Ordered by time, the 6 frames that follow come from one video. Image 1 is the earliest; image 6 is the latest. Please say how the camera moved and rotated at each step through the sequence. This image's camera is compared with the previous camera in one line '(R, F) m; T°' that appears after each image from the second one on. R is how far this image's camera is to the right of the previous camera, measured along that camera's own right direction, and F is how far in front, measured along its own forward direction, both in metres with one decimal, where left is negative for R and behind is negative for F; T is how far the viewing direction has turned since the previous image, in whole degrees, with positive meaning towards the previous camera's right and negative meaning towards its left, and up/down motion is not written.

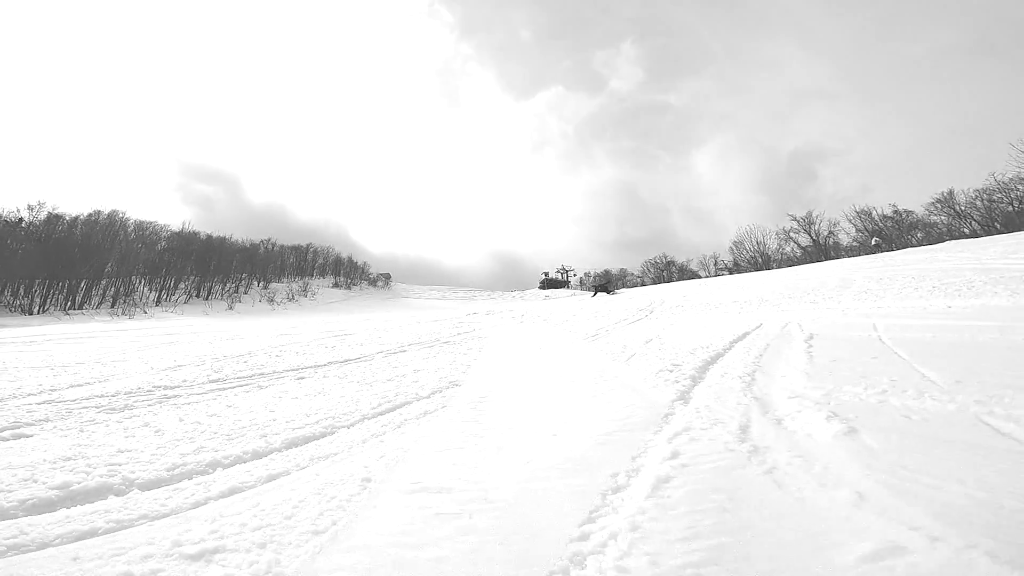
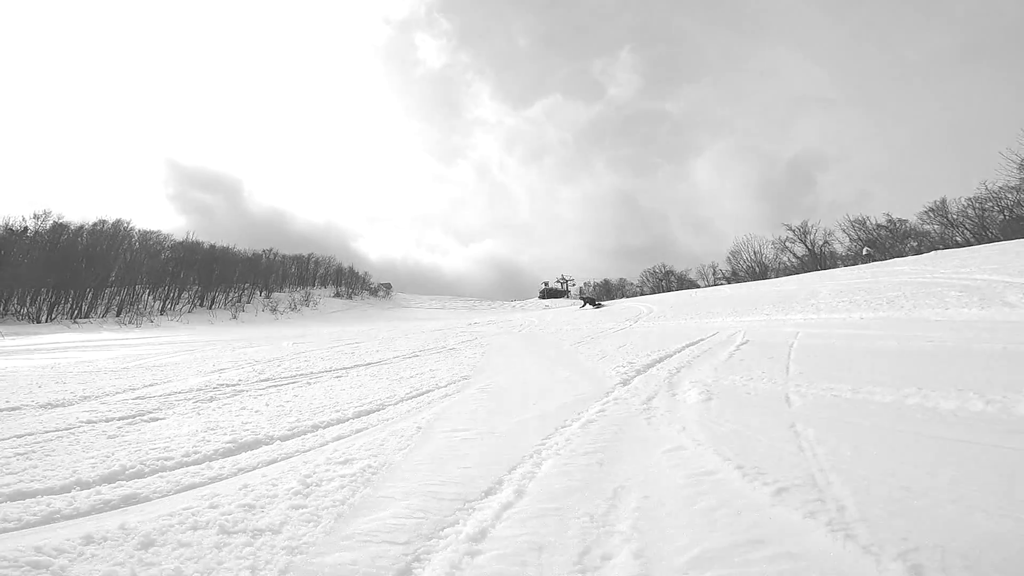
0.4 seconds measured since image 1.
(0.0, -0.8) m; 0°
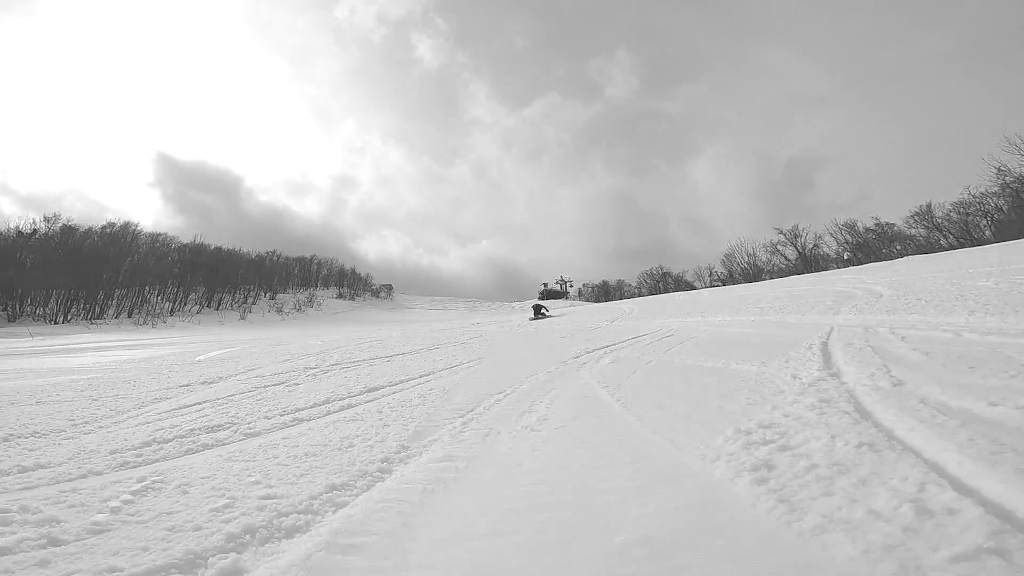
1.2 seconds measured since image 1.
(0.0, -1.8) m; 0°
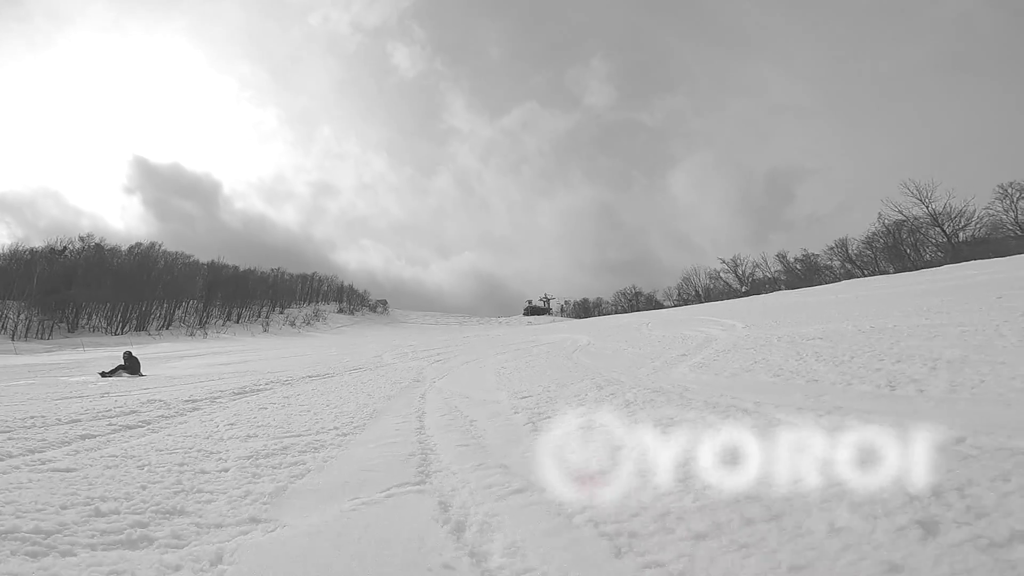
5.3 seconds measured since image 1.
(+0.9, -11.9) m; +2°
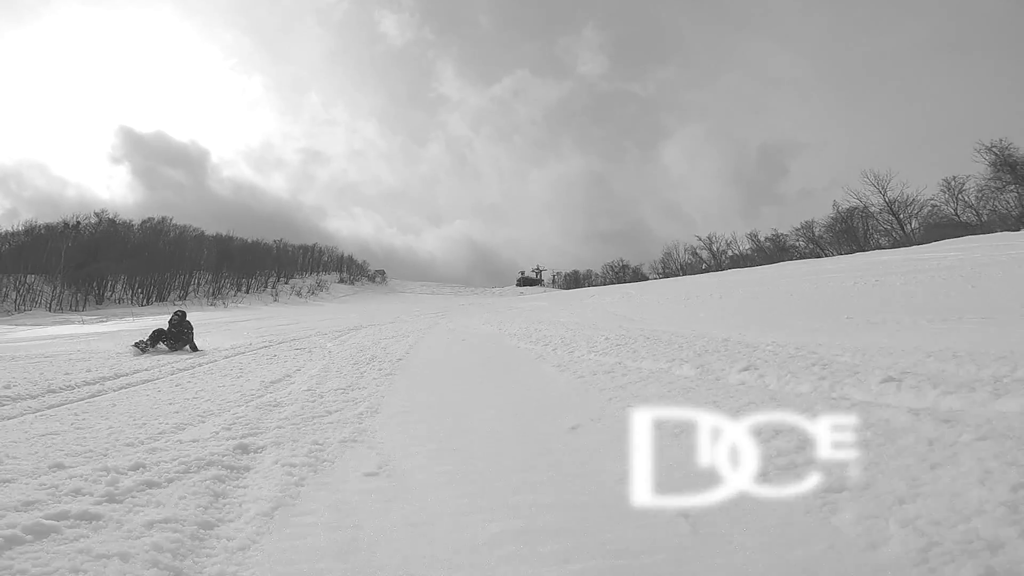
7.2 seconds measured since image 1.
(+0.7, -7.1) m; +1°
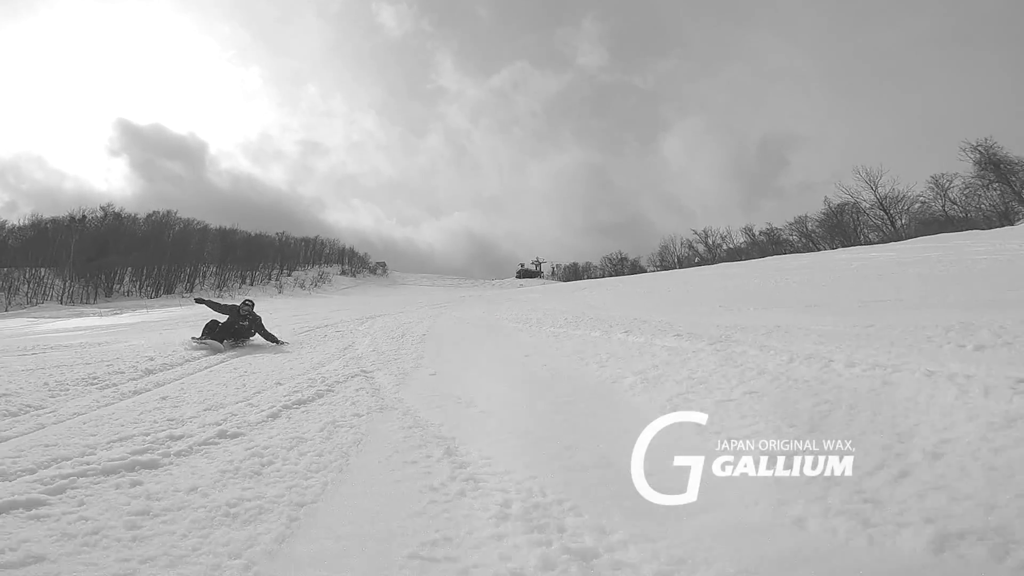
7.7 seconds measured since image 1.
(+0.1, -2.0) m; 0°
